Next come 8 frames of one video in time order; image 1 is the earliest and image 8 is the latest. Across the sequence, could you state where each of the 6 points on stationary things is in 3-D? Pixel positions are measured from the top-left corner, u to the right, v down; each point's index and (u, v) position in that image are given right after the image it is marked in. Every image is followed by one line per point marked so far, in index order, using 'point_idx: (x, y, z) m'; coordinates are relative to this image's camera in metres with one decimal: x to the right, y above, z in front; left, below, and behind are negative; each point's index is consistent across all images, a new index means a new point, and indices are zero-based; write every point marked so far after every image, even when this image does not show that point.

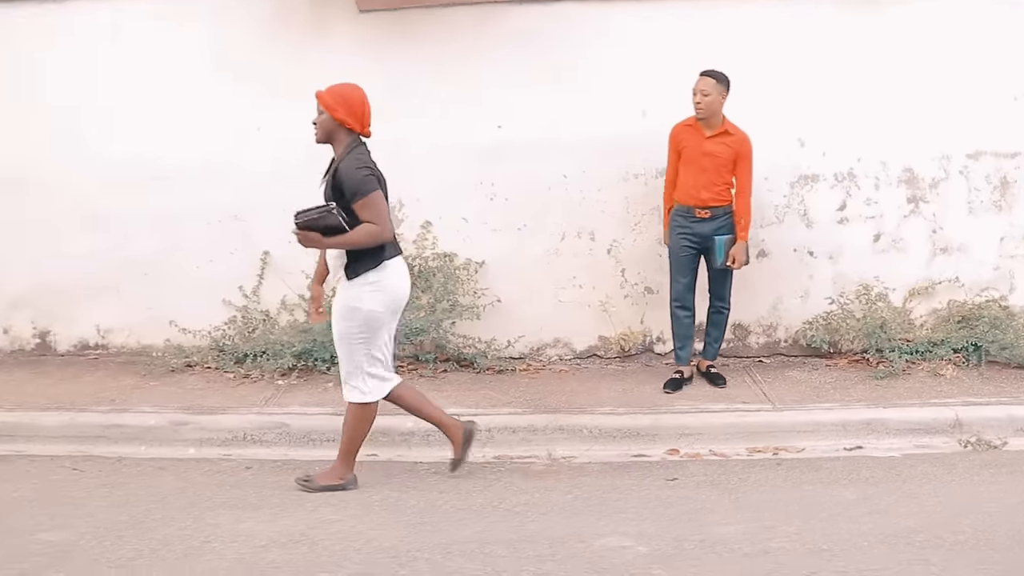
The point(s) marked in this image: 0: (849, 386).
0: (+1.6, -0.5, +4.8) m
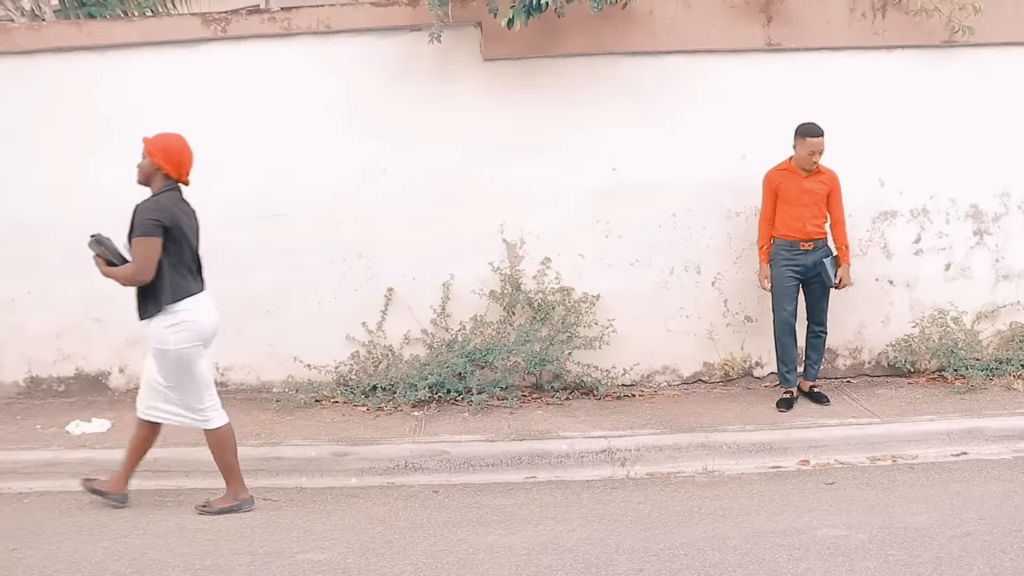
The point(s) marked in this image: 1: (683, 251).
0: (+2.2, -0.6, +5.3) m
1: (+0.9, +0.2, +5.4) m
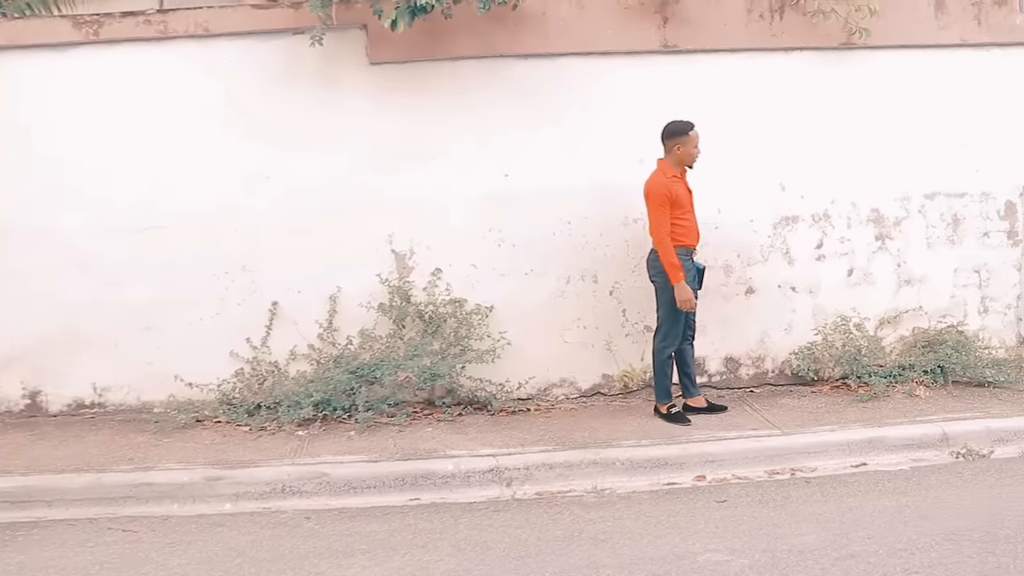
0: (+1.7, -0.6, +5.2) m
1: (+0.4, +0.1, +5.3) m
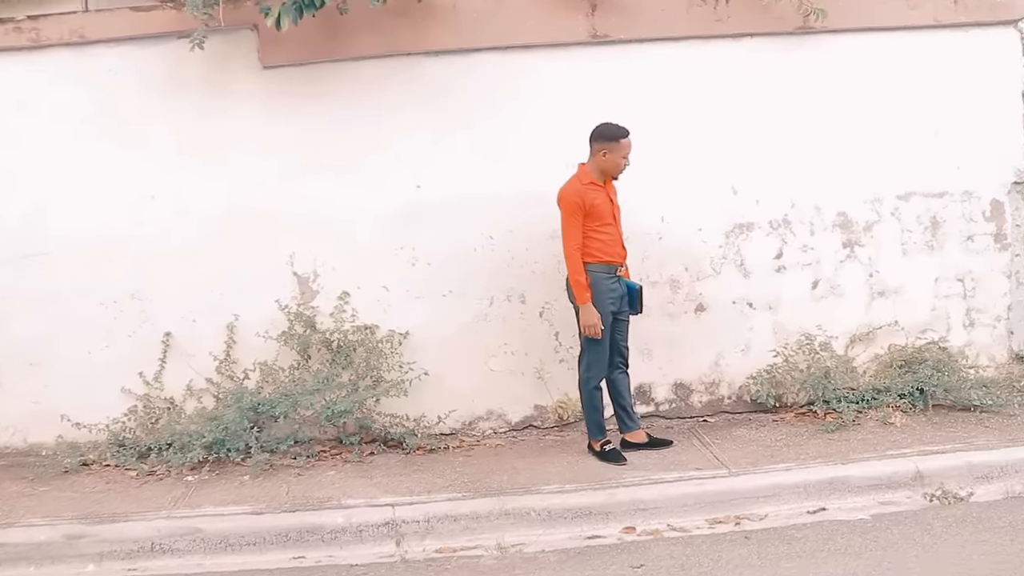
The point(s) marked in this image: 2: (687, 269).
0: (+1.3, -0.7, +4.6) m
1: (0.0, 0.0, +4.7) m
2: (+0.8, +0.1, +4.9) m
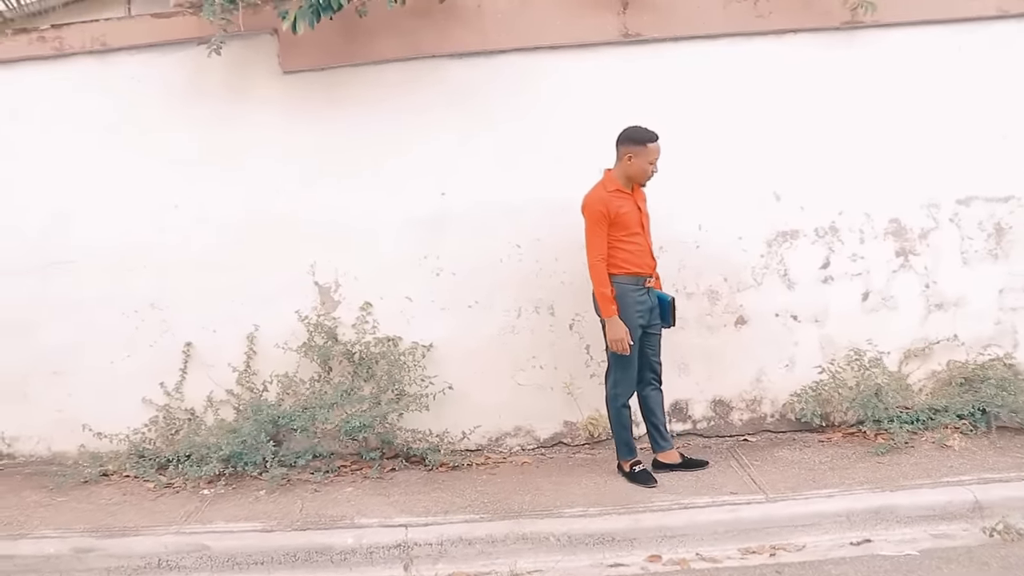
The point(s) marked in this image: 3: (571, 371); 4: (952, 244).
0: (+1.4, -0.8, +4.3) m
1: (+0.1, 0.0, +4.5) m
2: (+1.0, 0.0, +4.6) m
3: (+0.3, -0.4, +4.5) m
4: (+2.0, +0.2, +4.7) m
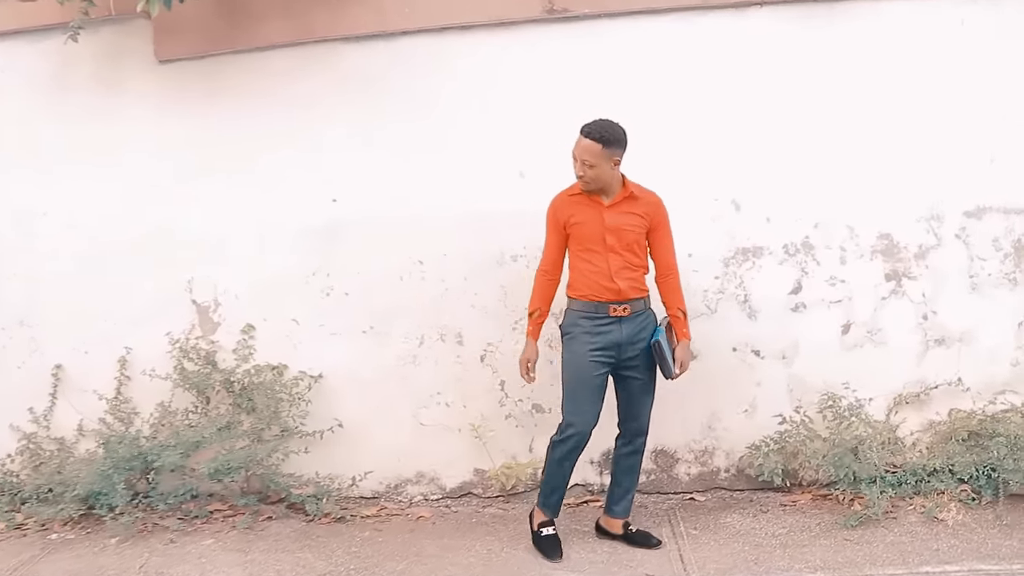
0: (+1.0, -0.9, +3.5) m
1: (-0.3, -0.1, +3.8) m
2: (+0.6, -0.1, +3.8) m
3: (-0.1, -0.5, +3.8) m
4: (+1.7, +0.1, +3.8) m
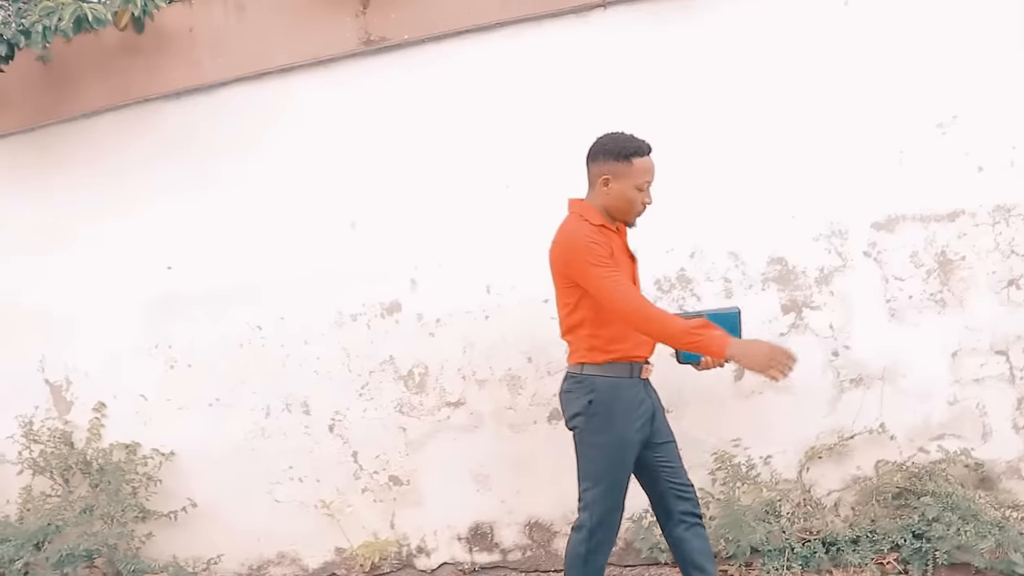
0: (+0.5, -1.0, +2.9) m
1: (-0.8, -0.3, +3.5) m
2: (+0.1, -0.2, +3.3) m
3: (-0.6, -0.7, +3.5) m
4: (+1.1, 0.0, +3.1) m
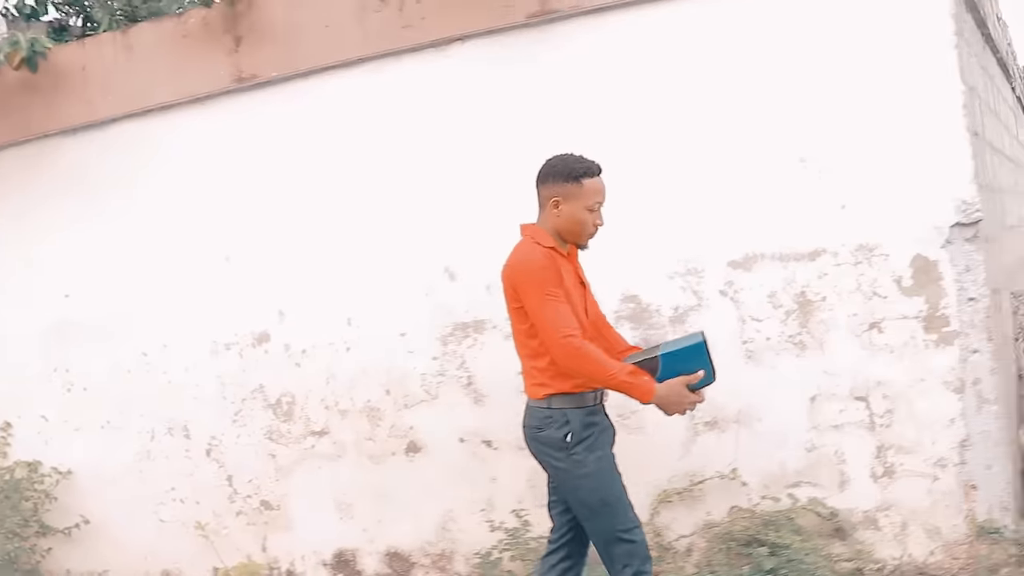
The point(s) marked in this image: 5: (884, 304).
0: (-0.1, -1.1, +2.9) m
1: (-1.3, -0.4, +3.6) m
2: (-0.4, -0.3, +3.4) m
3: (-1.1, -0.8, +3.6) m
4: (+0.6, -0.1, +3.0) m
5: (+1.0, -0.1, +2.9) m
